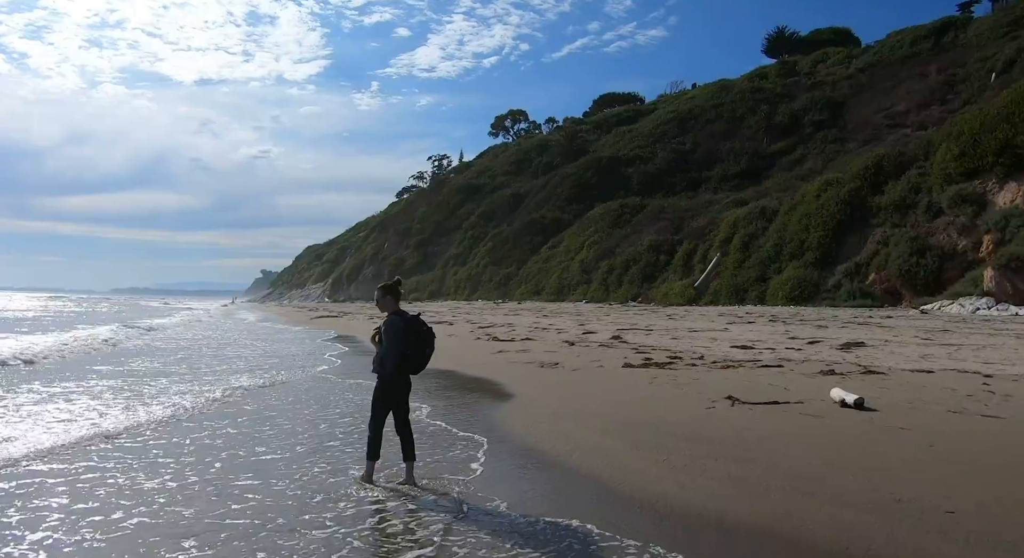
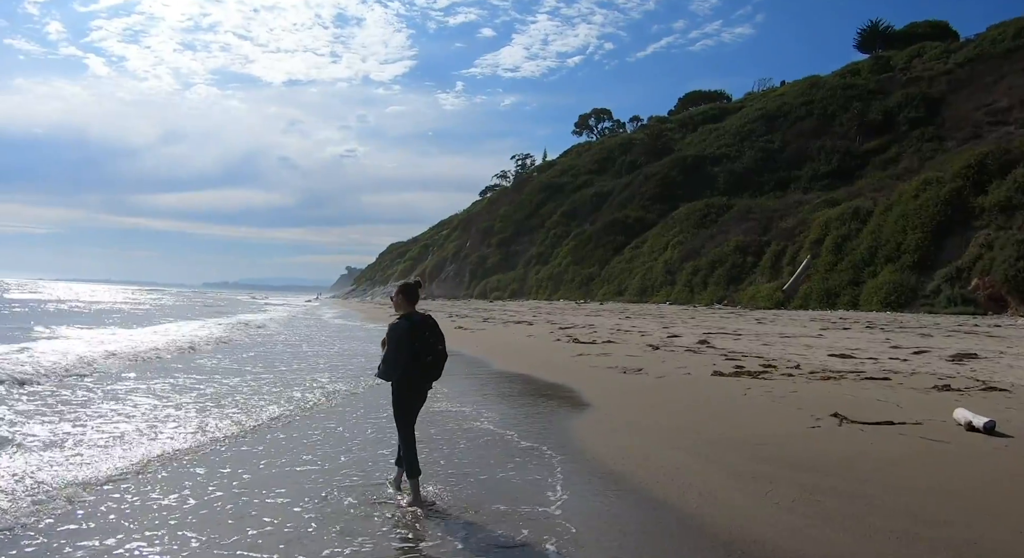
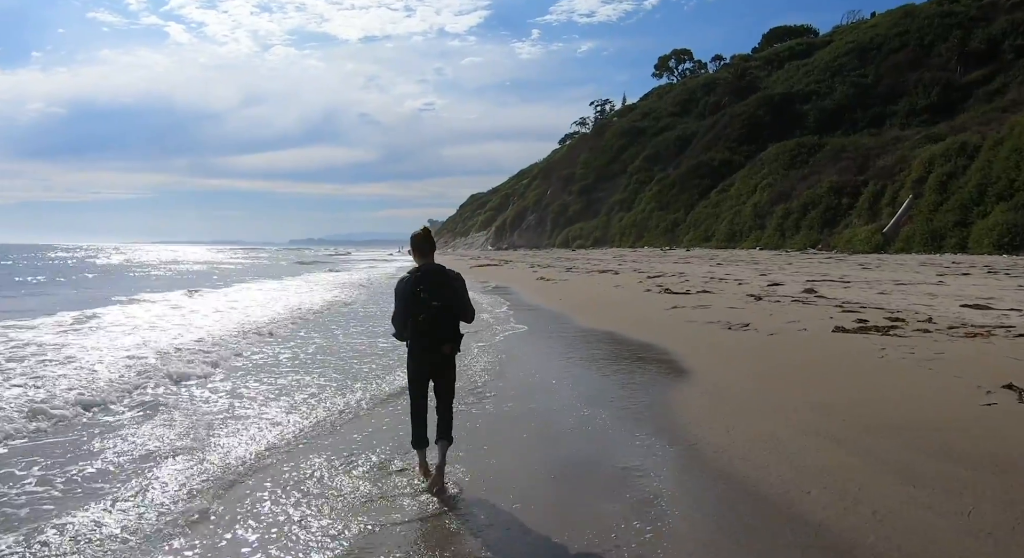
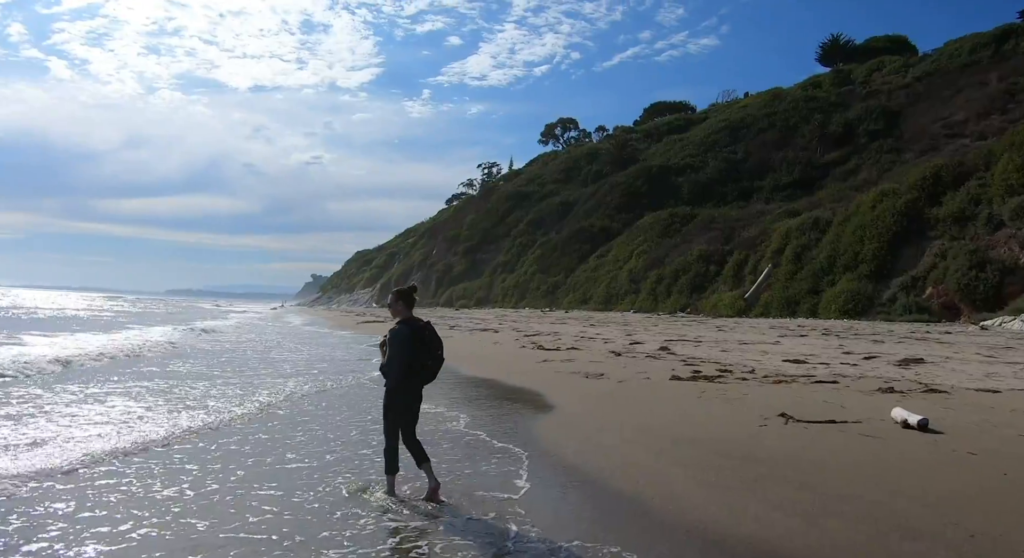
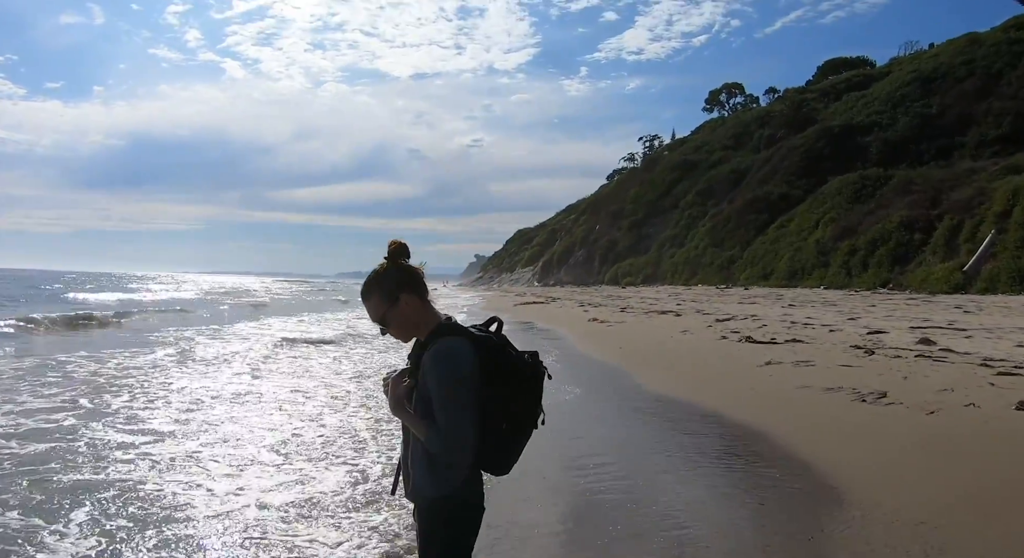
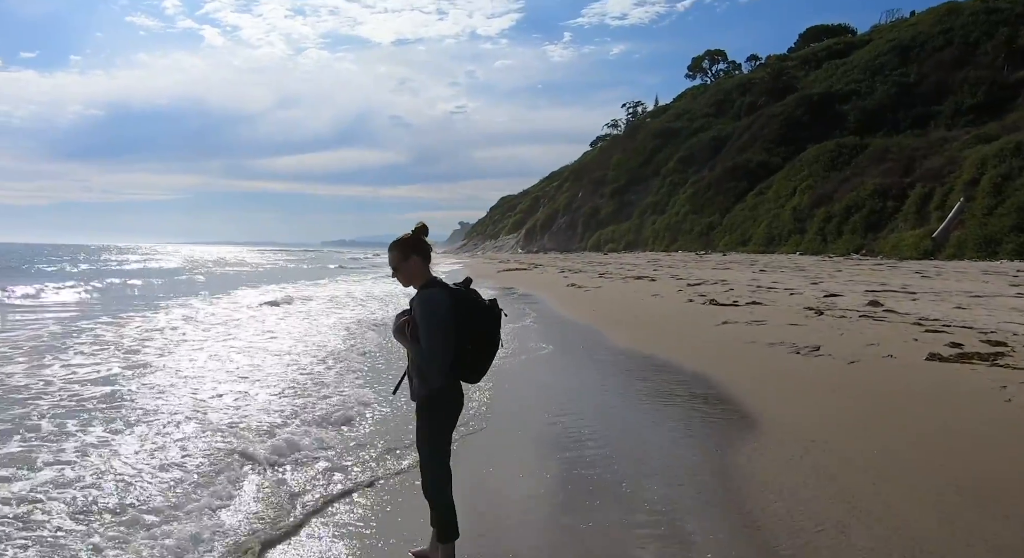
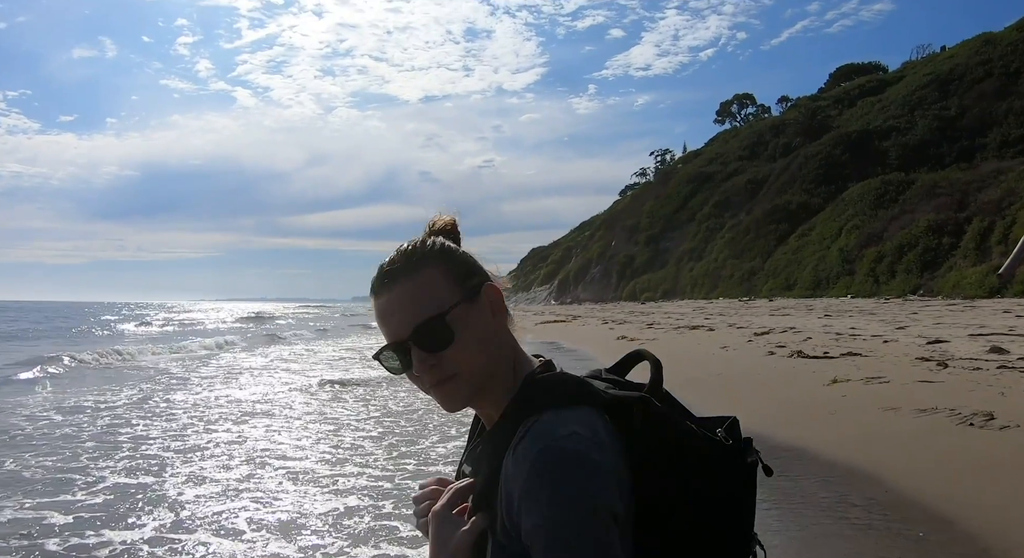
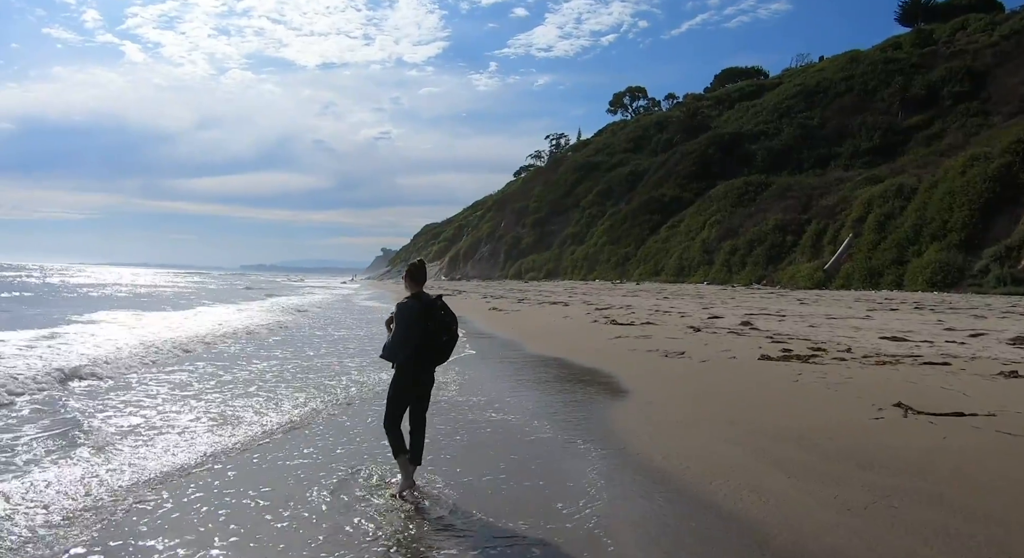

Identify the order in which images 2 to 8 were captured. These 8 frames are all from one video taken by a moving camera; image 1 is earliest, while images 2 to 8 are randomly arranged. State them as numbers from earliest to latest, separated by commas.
4, 2, 8, 3, 6, 5, 7
